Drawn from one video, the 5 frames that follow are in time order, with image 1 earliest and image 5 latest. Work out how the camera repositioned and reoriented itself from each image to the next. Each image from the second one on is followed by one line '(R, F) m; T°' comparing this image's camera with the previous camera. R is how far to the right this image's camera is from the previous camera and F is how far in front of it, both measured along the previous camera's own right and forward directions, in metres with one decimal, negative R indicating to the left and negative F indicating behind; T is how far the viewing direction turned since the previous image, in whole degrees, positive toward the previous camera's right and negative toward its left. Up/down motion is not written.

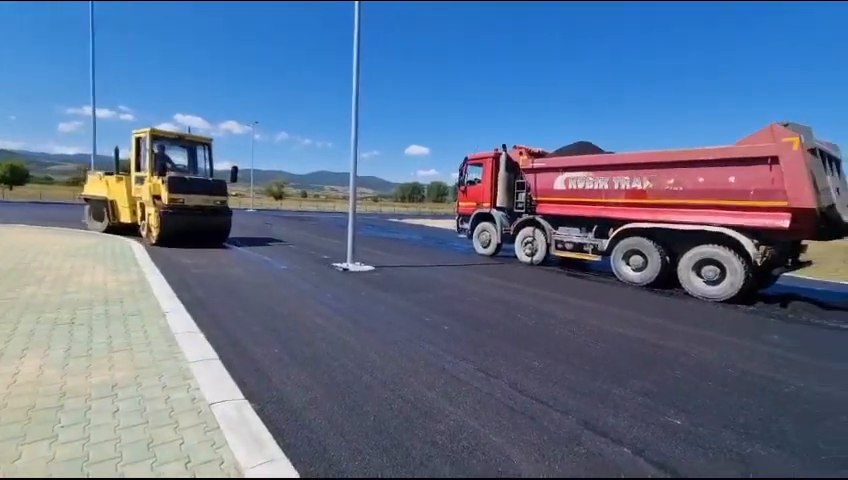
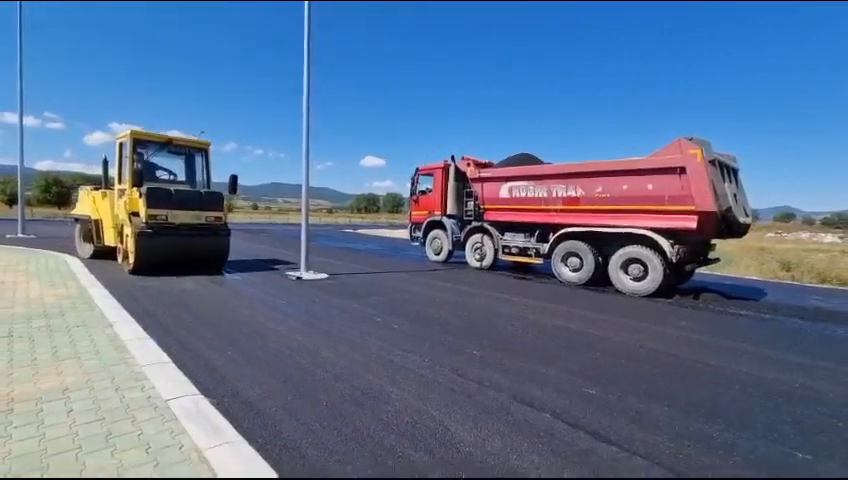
(+0.1, -0.4) m; +6°
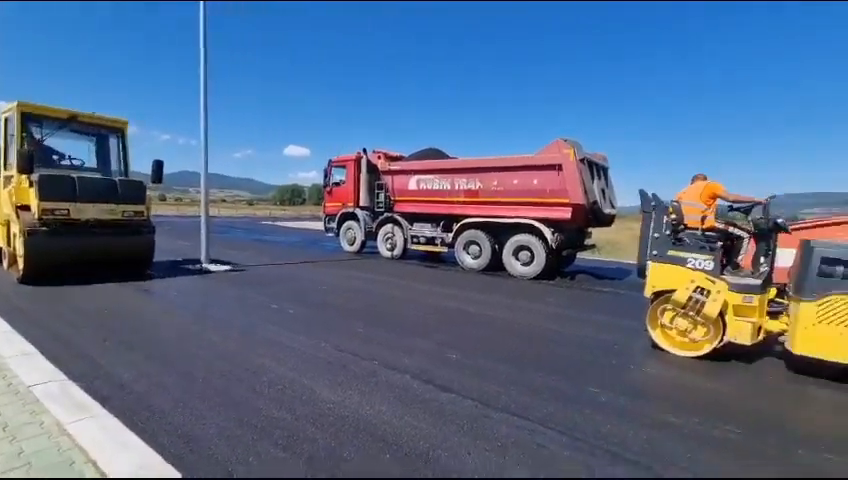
(+0.5, -0.5) m; +10°
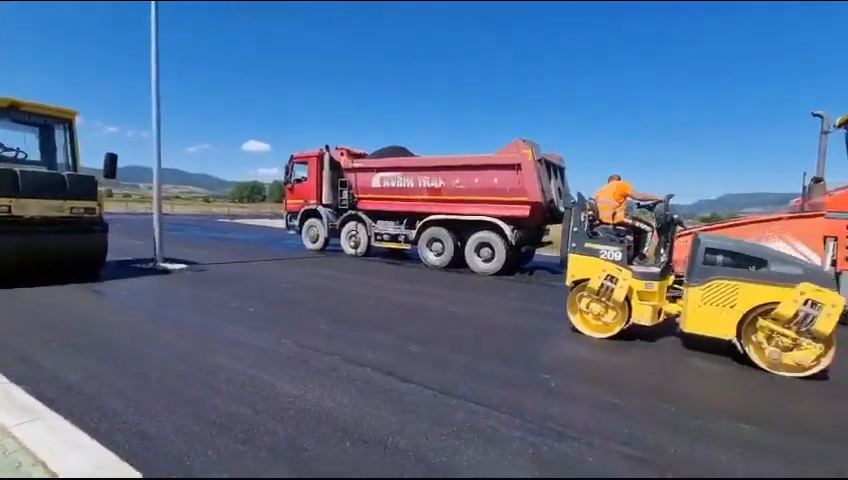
(0.0, -0.1) m; +5°
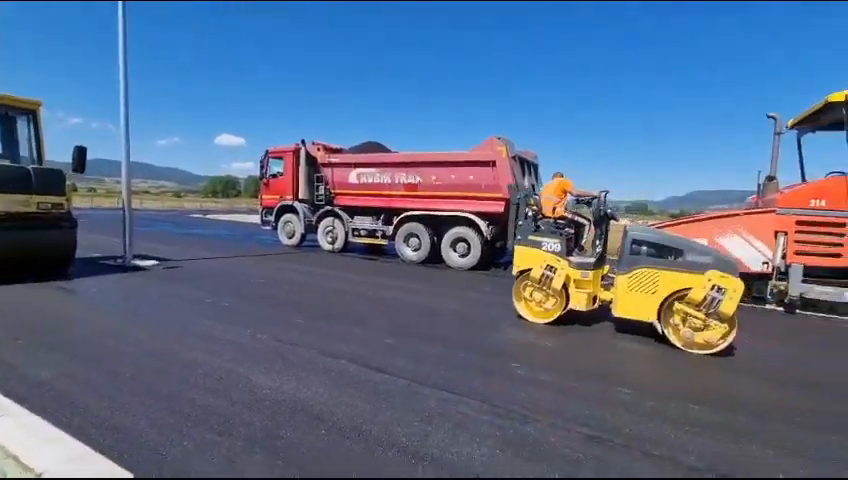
(0.0, -0.1) m; +3°
